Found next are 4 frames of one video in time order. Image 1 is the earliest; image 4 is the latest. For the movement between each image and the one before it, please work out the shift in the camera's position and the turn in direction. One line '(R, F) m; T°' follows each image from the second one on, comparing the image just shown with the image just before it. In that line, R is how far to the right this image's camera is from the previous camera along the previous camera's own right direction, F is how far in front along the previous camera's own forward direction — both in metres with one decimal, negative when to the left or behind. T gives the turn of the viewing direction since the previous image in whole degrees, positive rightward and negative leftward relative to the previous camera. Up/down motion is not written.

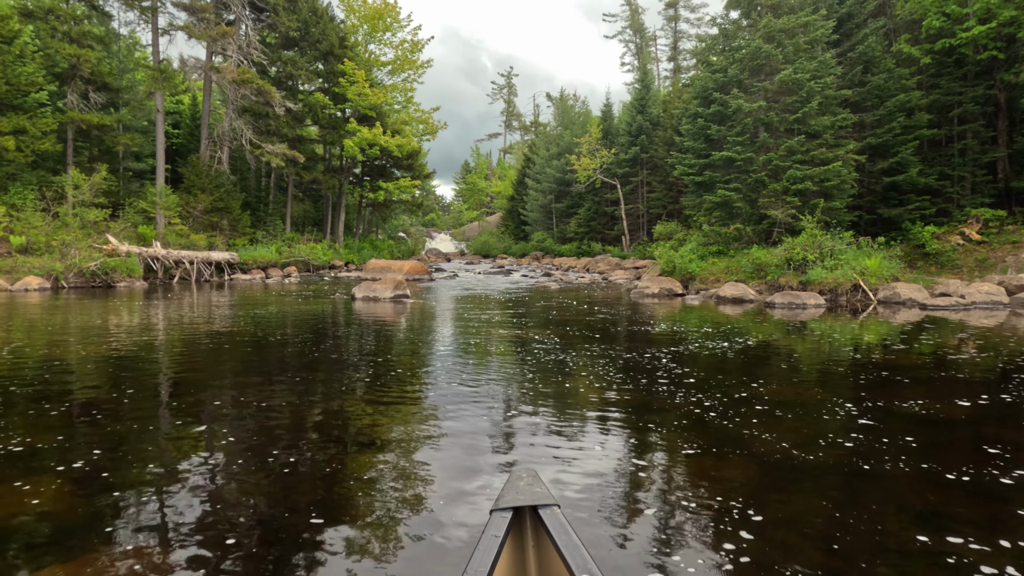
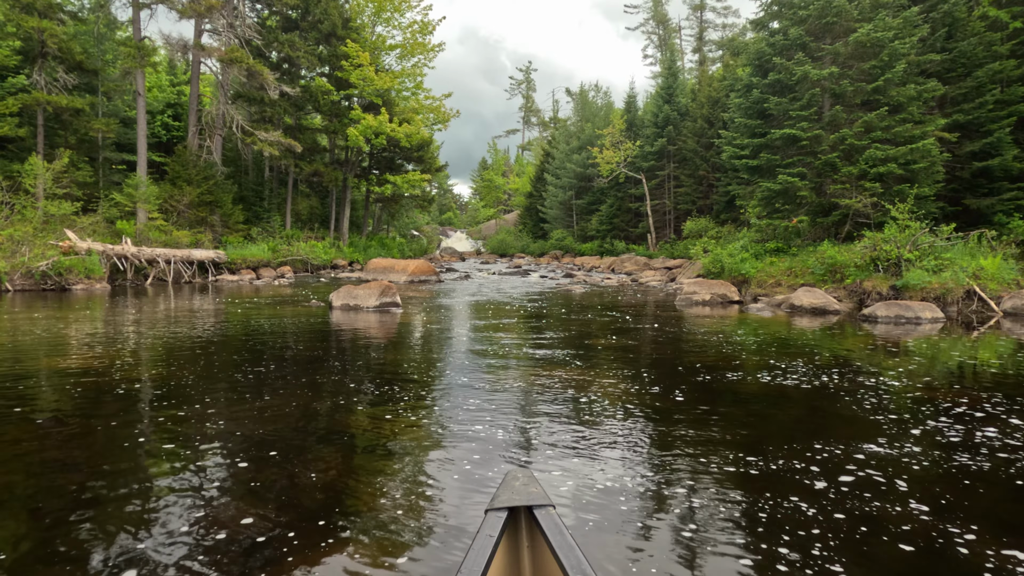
(0.0, +3.4) m; -2°
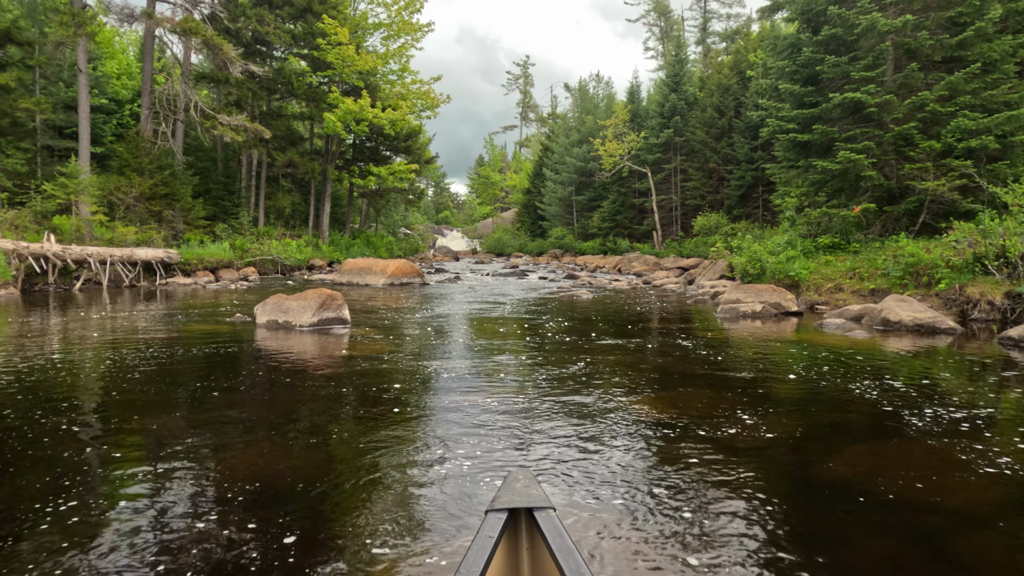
(+0.1, +3.5) m; 0°
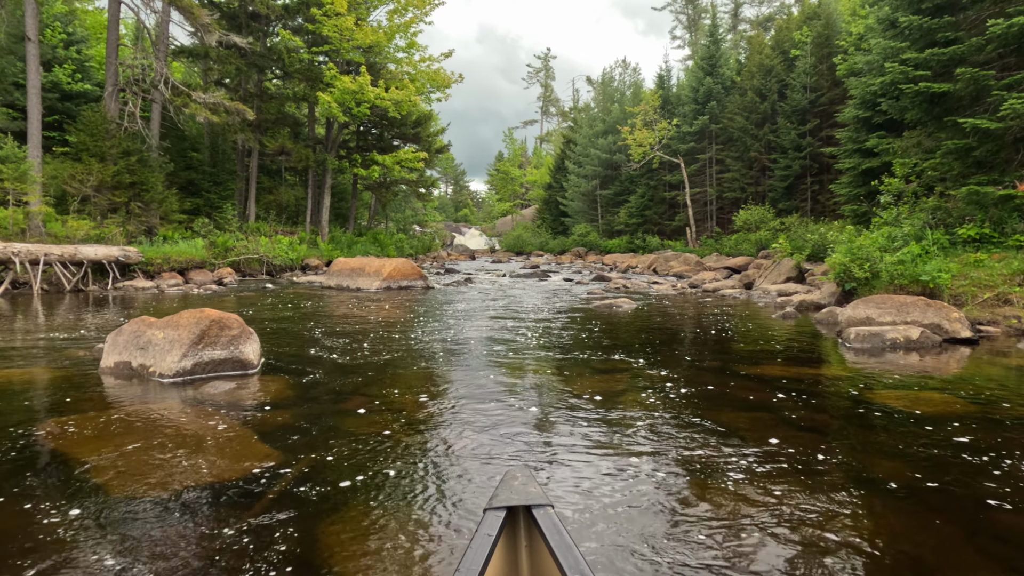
(0.0, +4.0) m; -2°
